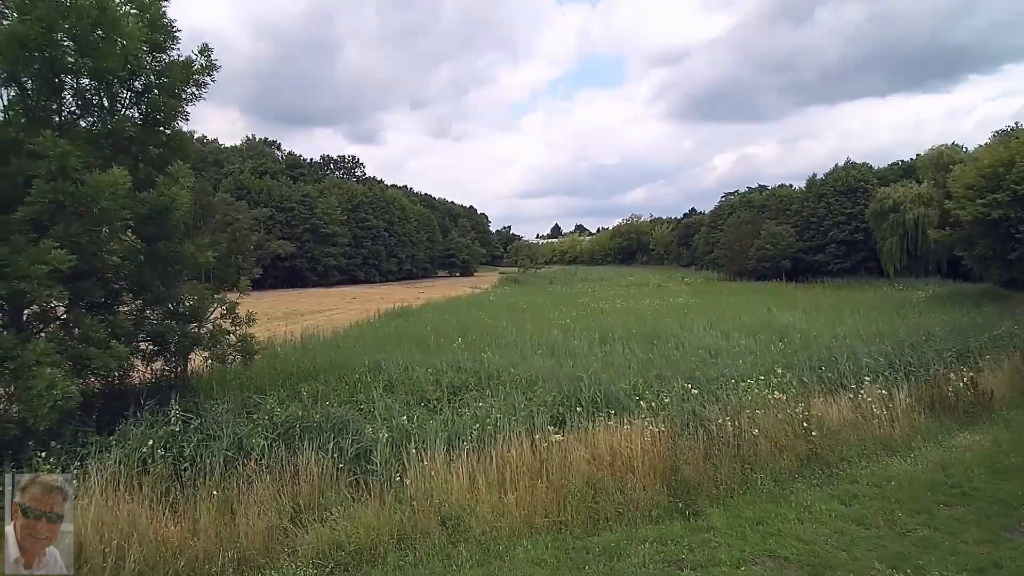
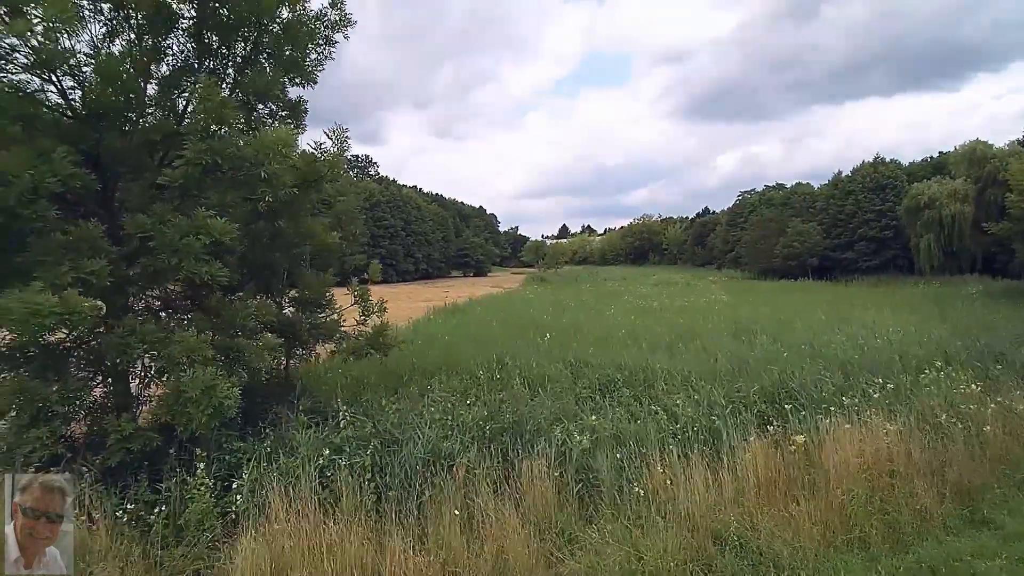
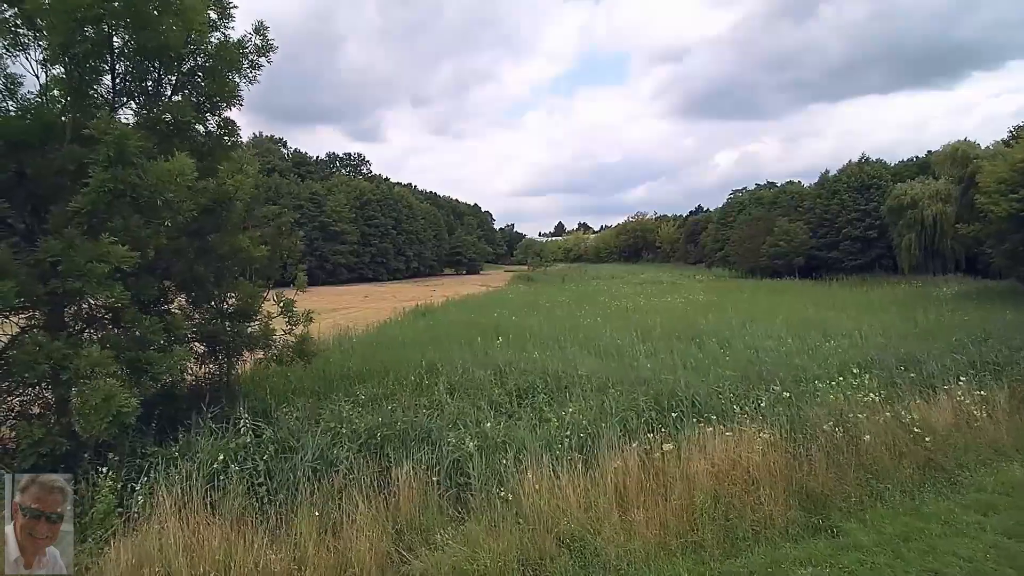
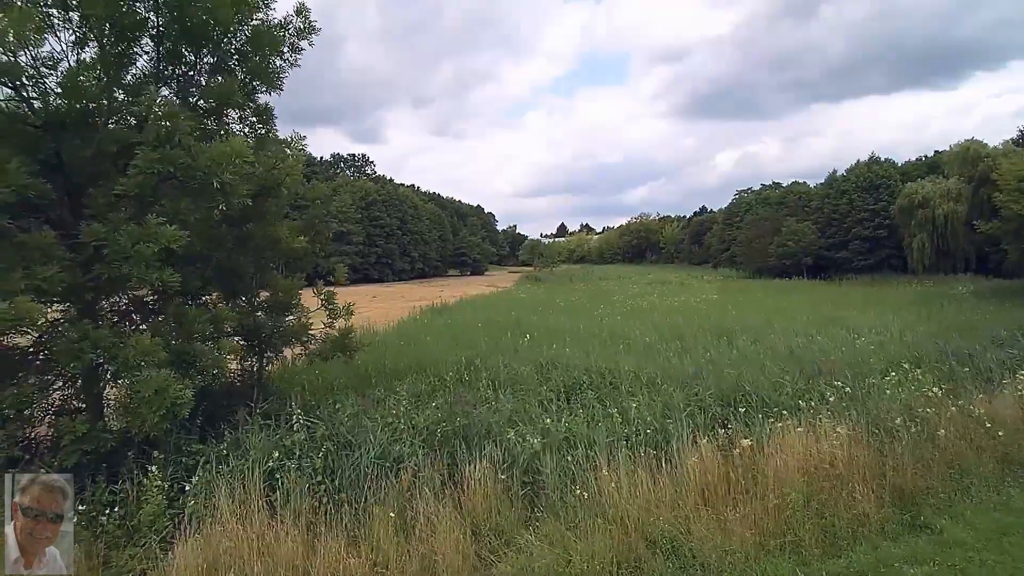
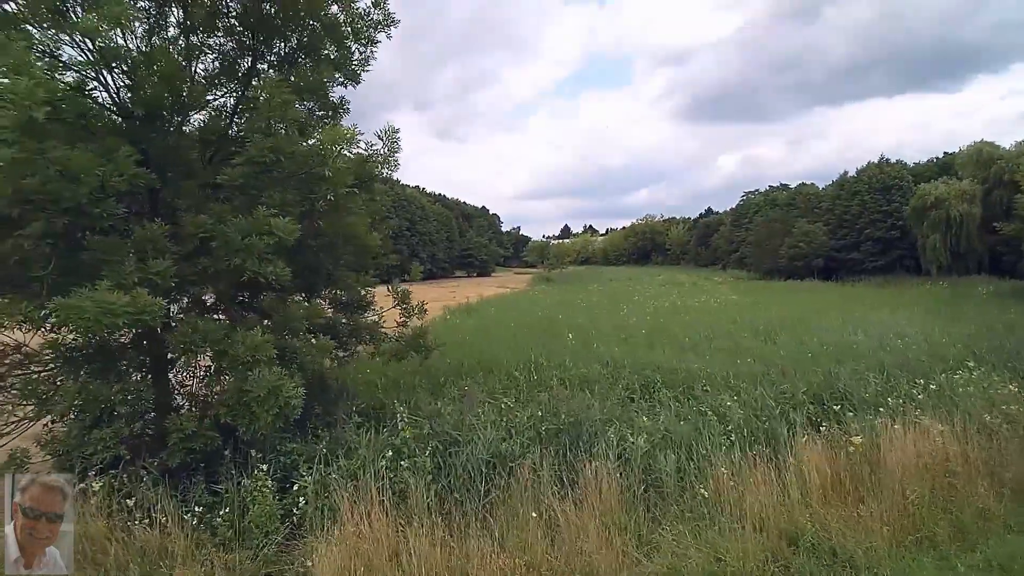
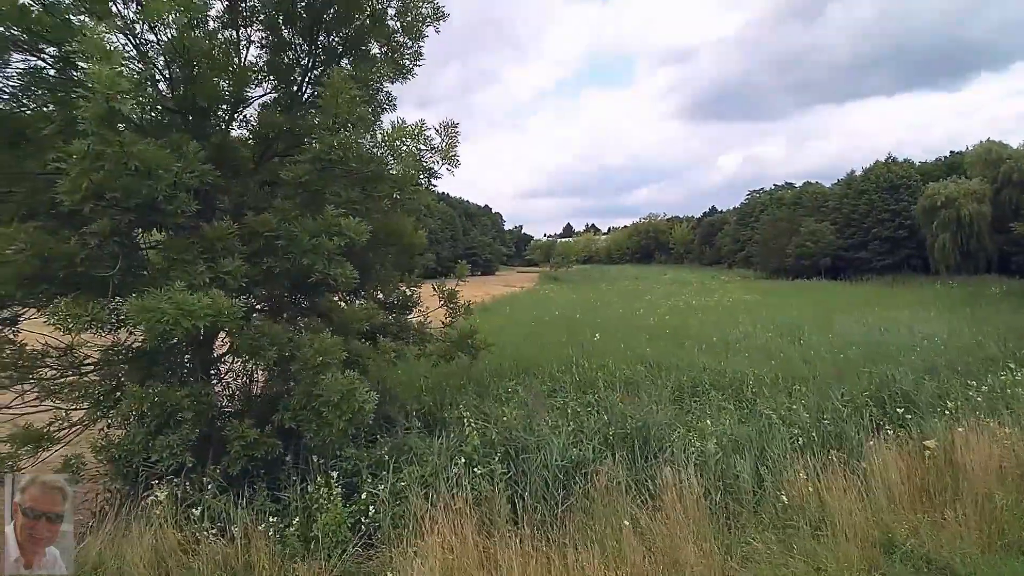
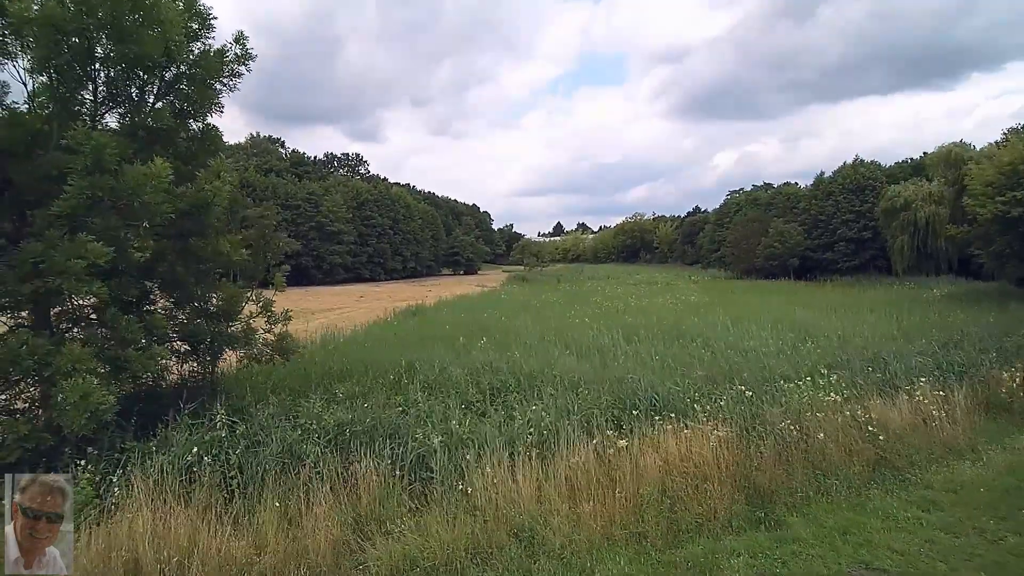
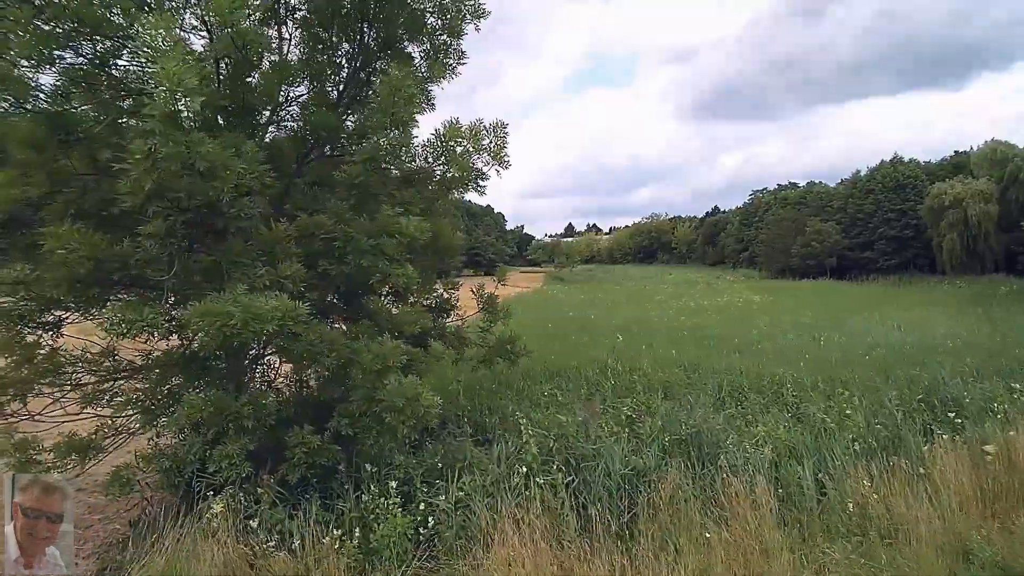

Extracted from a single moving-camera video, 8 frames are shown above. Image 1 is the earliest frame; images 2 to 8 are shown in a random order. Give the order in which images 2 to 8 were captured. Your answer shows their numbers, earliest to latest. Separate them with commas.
7, 3, 4, 2, 5, 6, 8
